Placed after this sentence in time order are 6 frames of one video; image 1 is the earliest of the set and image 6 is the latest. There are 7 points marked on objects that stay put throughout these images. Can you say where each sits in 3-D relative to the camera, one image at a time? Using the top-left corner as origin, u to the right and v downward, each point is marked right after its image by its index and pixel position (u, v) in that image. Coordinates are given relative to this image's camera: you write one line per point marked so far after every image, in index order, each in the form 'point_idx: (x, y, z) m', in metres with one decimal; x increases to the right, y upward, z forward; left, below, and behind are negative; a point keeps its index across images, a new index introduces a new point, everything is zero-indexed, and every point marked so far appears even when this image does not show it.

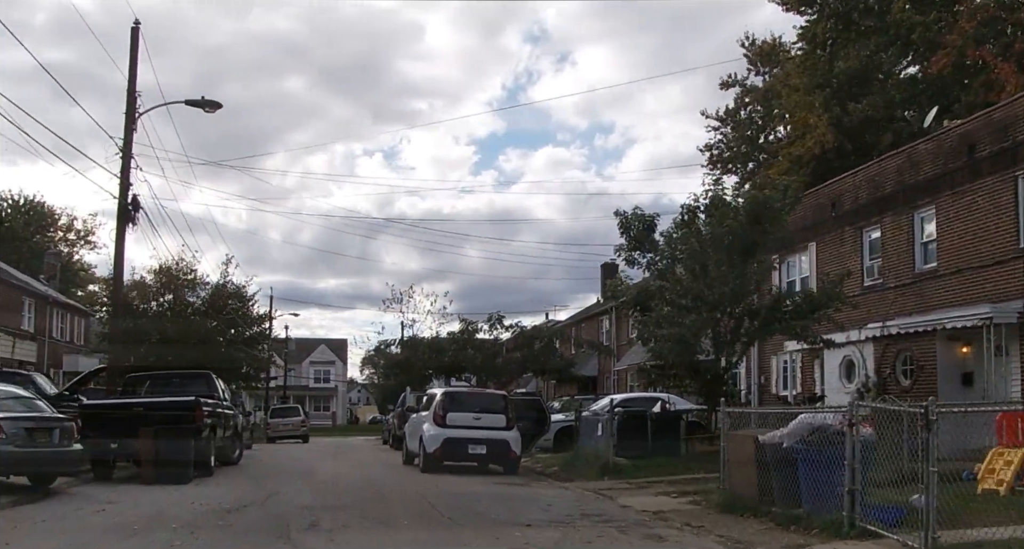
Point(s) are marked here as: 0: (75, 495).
0: (-6.4, -3.2, +13.2) m
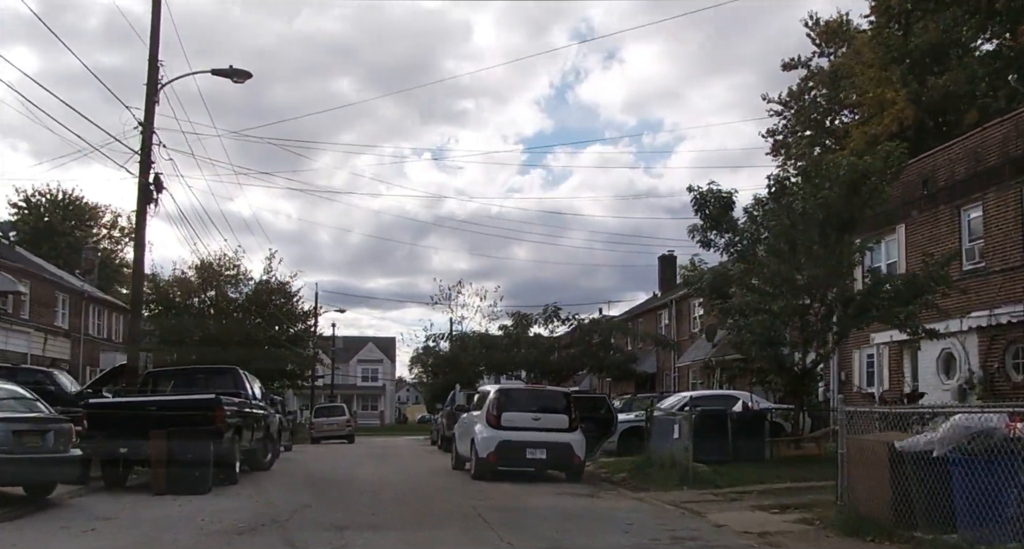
0: (-5.5, -2.9, +11.4) m
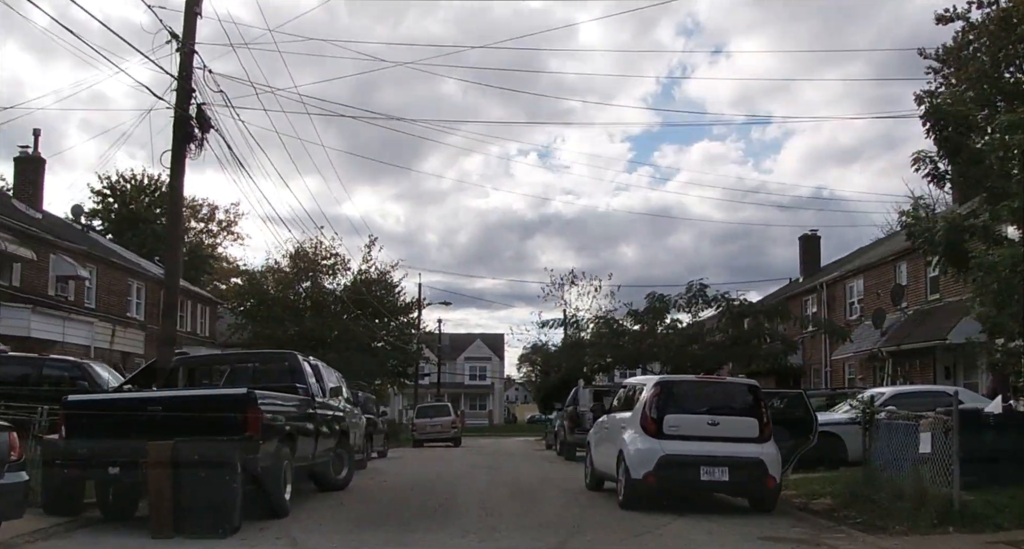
0: (-4.0, -2.3, +7.4) m
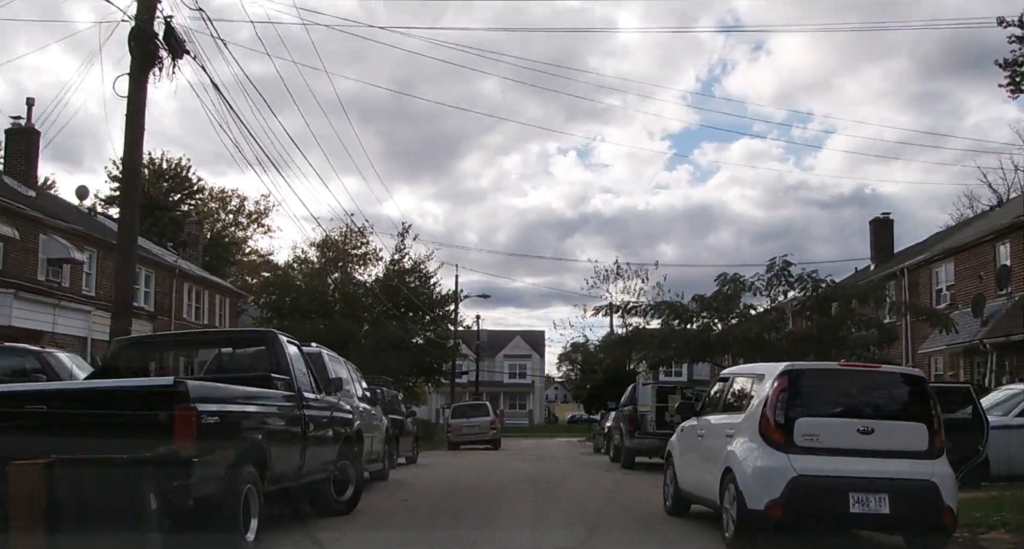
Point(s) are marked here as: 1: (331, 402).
0: (-3.6, -1.9, +4.6) m
1: (-1.9, -1.4, +9.6) m
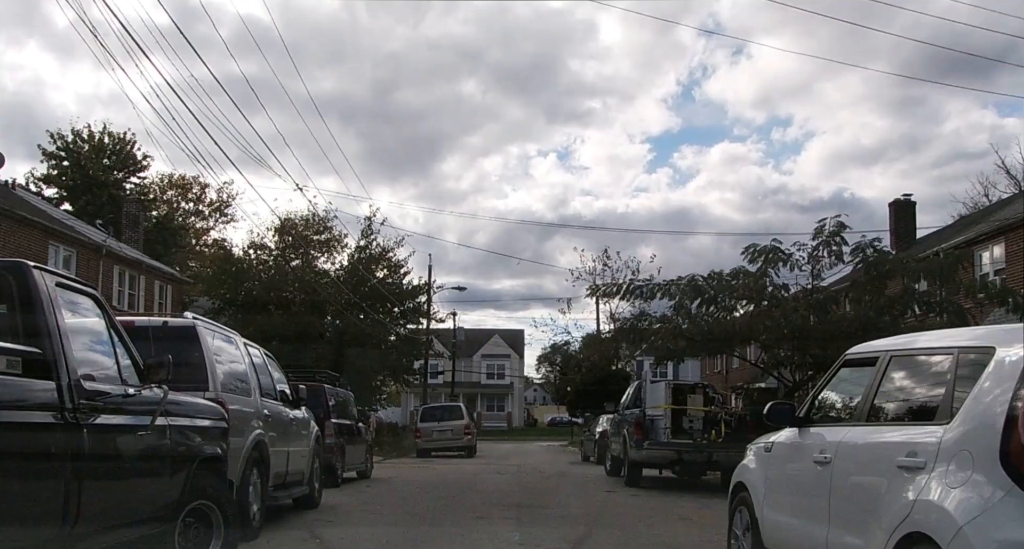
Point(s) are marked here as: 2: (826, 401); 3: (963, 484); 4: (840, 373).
0: (-3.7, -1.3, +0.7) m
1: (-2.1, -0.8, +5.7) m
2: (+1.8, -0.8, +5.5) m
3: (+1.8, -0.8, +3.8) m
4: (+1.9, -0.6, +5.6) m
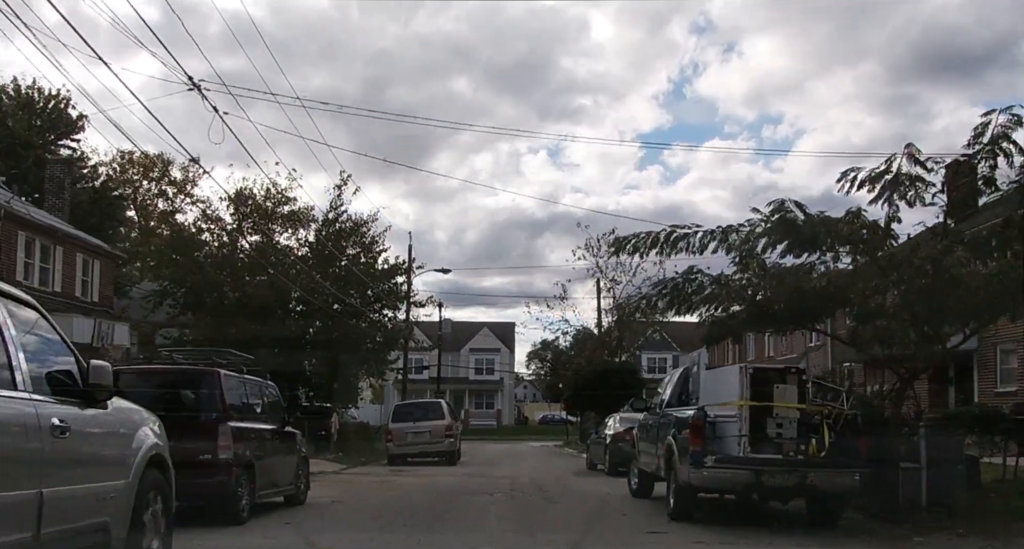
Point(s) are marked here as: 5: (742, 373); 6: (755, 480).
0: (-3.6, -0.6, -4.1) m
1: (-2.1, -0.1, +0.9) m
2: (+1.9, -0.1, +0.8) m
3: (+1.8, -0.1, -1.0) m
4: (+1.9, +0.1, +0.8) m
5: (+2.2, -1.0, +9.3) m
6: (+2.4, -2.0, +8.9) m
